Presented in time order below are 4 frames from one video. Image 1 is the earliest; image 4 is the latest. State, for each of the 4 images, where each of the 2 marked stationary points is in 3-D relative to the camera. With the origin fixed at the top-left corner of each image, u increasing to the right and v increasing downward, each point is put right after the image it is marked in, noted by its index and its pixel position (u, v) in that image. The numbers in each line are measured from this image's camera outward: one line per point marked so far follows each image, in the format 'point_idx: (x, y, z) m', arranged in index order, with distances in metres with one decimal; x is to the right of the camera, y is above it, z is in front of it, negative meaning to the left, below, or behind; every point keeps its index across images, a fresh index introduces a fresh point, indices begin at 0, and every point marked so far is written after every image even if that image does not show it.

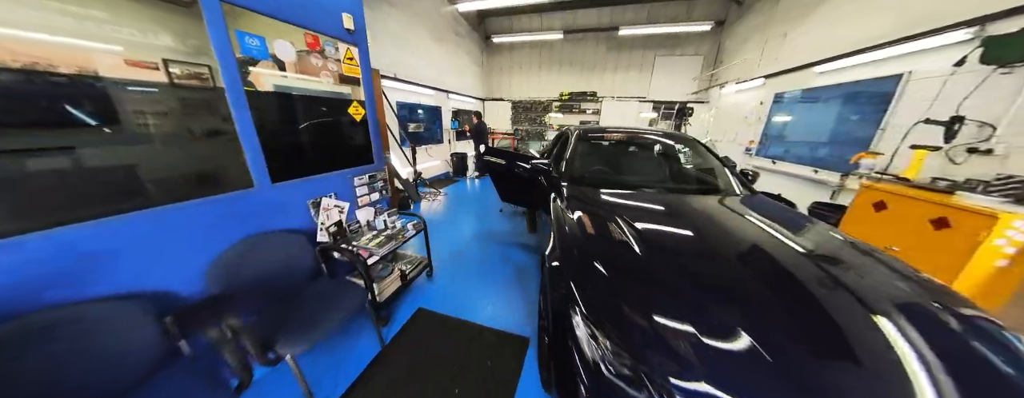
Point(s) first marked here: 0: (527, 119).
0: (+0.5, +2.6, +7.8) m
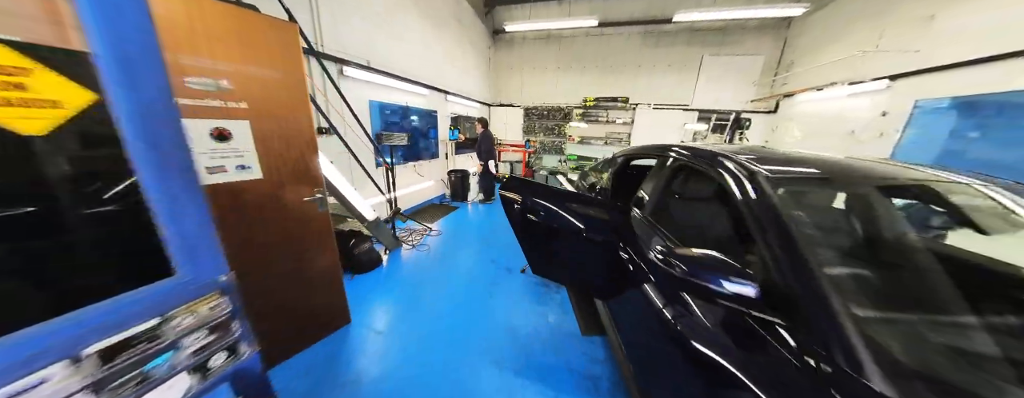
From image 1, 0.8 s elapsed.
0: (+0.8, +1.9, +6.5) m
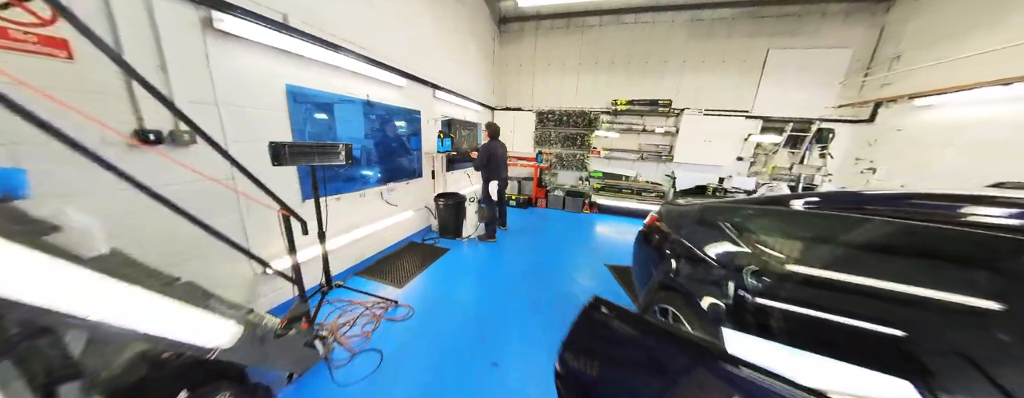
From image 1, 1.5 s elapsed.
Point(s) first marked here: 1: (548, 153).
0: (+1.0, +1.3, +5.2) m
1: (+0.8, +1.0, +5.4) m
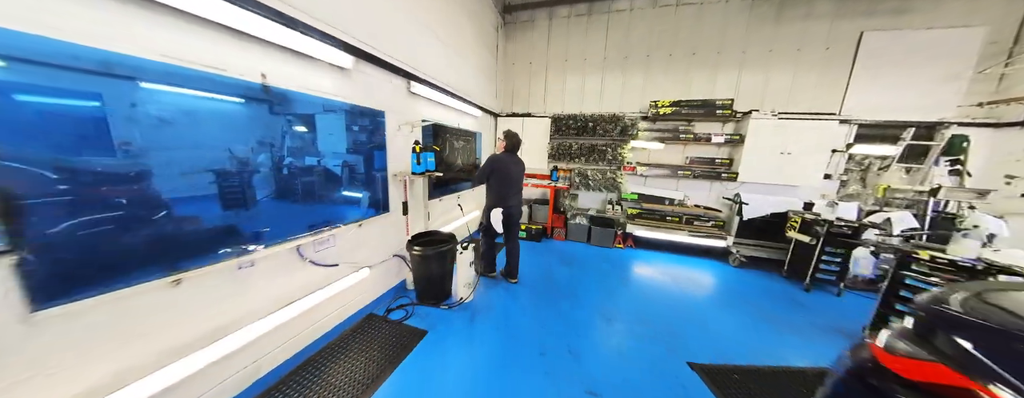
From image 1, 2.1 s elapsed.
0: (+1.2, +0.8, +4.2) m
1: (+1.0, +0.5, +4.4) m
